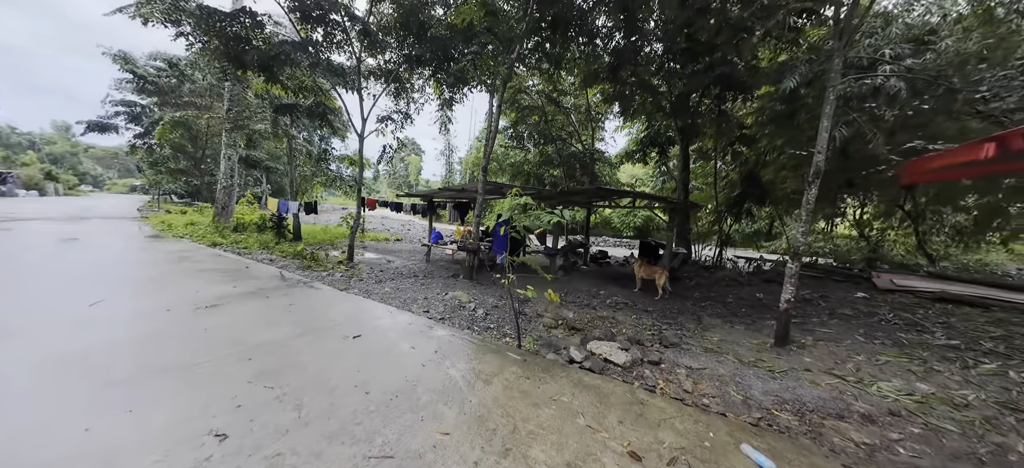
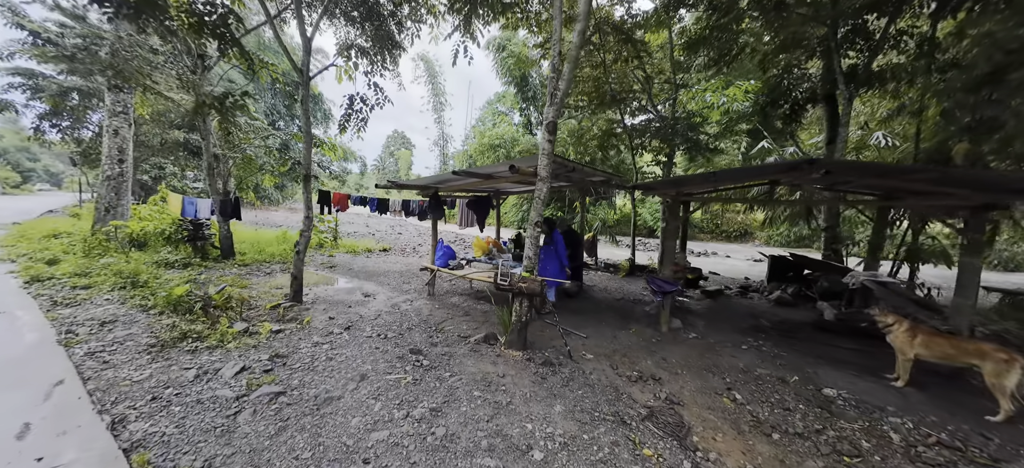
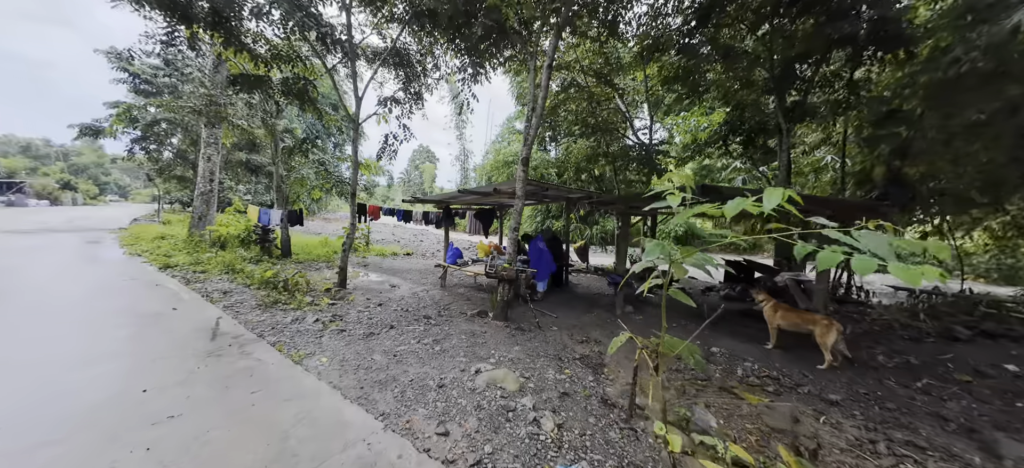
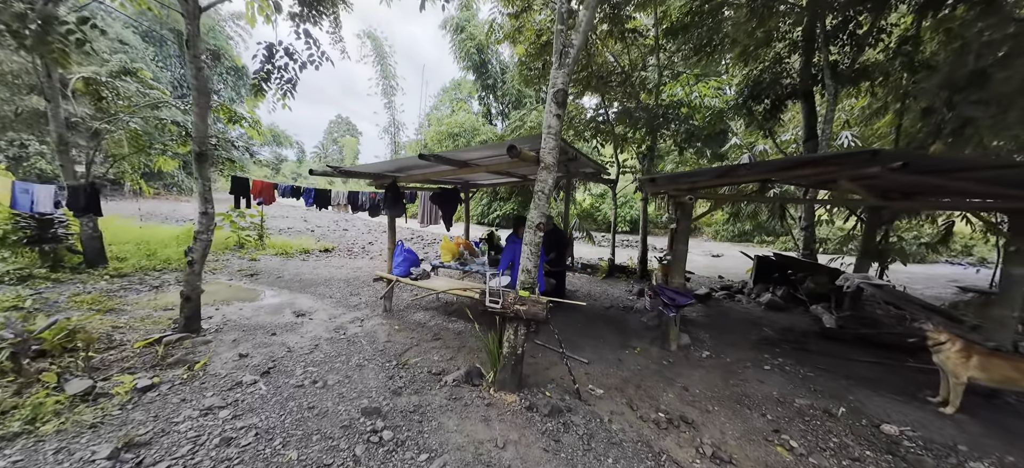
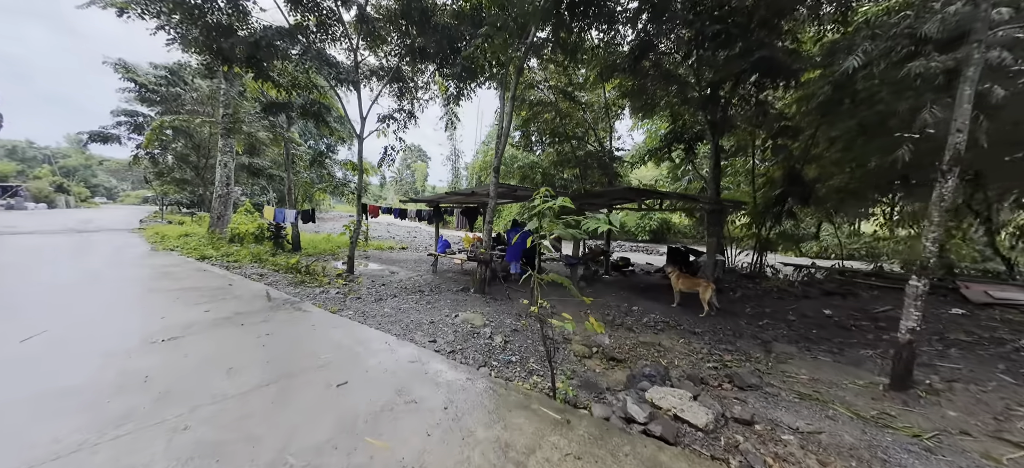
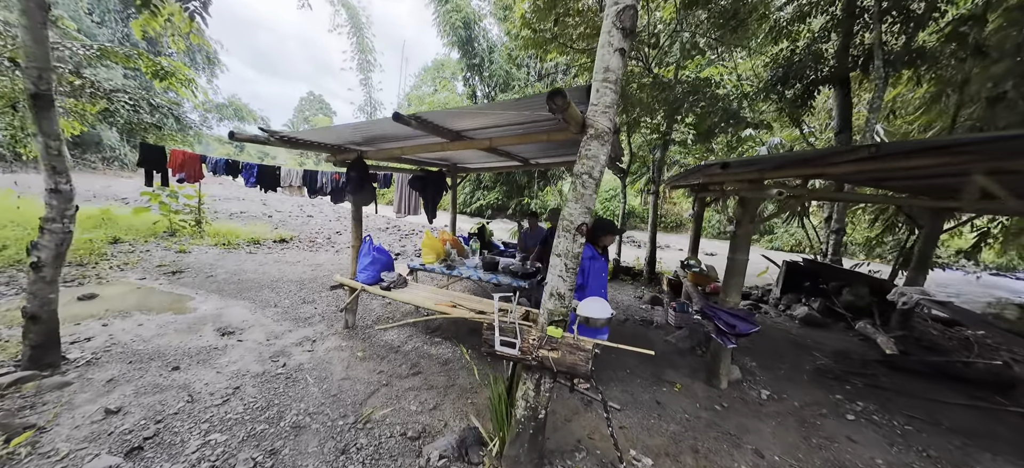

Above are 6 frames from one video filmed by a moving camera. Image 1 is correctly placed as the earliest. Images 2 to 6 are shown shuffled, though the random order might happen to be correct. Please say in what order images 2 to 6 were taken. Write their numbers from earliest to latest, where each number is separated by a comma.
5, 3, 2, 4, 6
